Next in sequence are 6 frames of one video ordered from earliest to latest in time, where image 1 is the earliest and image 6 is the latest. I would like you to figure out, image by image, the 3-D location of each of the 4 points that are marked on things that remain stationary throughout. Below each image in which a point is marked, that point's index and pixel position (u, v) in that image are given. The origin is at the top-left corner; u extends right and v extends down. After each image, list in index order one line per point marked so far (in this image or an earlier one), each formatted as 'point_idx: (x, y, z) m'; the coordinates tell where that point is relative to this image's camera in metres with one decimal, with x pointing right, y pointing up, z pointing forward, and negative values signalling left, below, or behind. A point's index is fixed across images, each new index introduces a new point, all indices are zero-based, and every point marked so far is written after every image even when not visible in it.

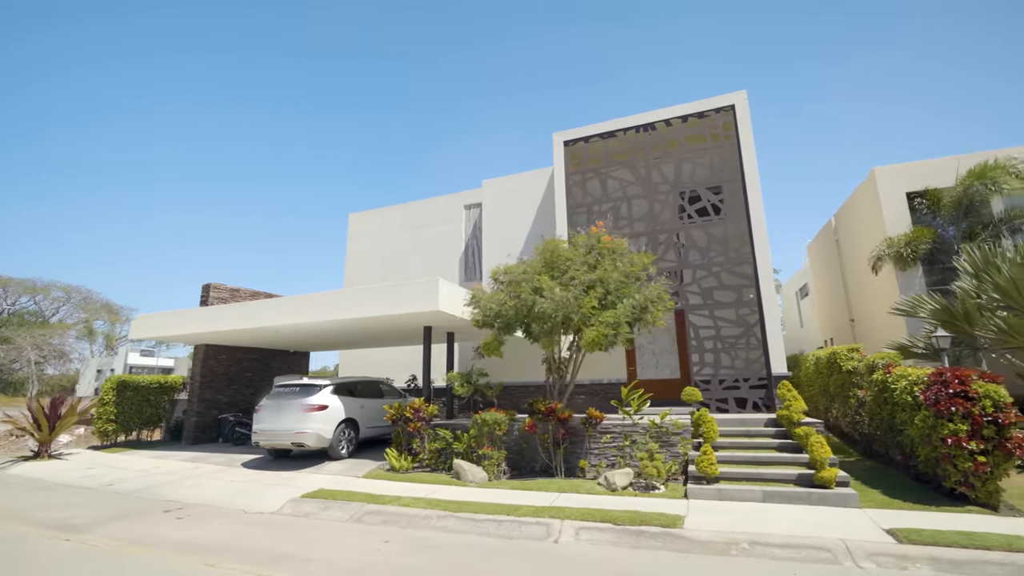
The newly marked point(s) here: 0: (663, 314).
0: (+2.9, -0.6, +9.4) m
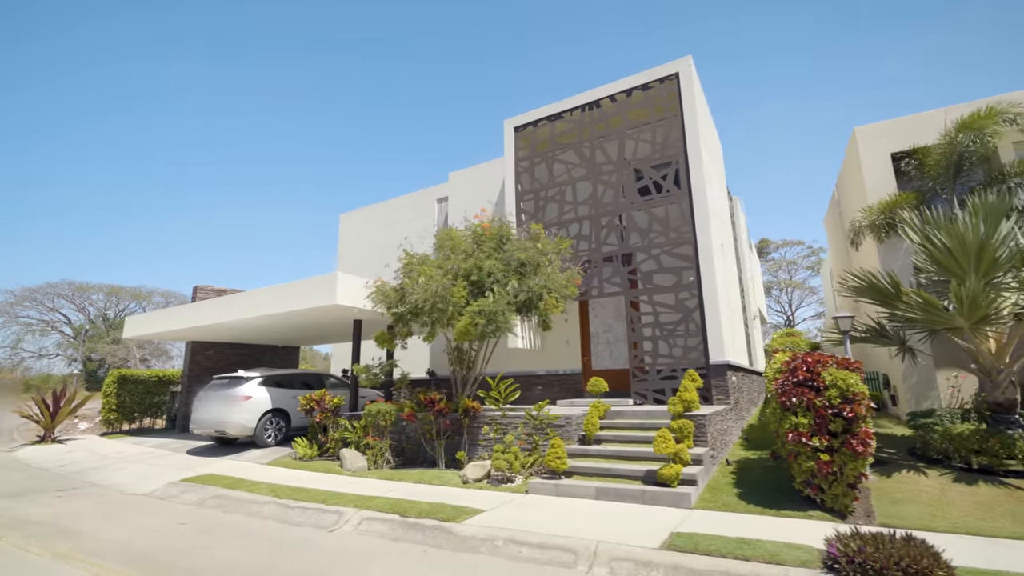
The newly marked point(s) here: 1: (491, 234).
0: (+0.9, -0.3, +9.0) m
1: (-0.5, +1.0, +8.9) m
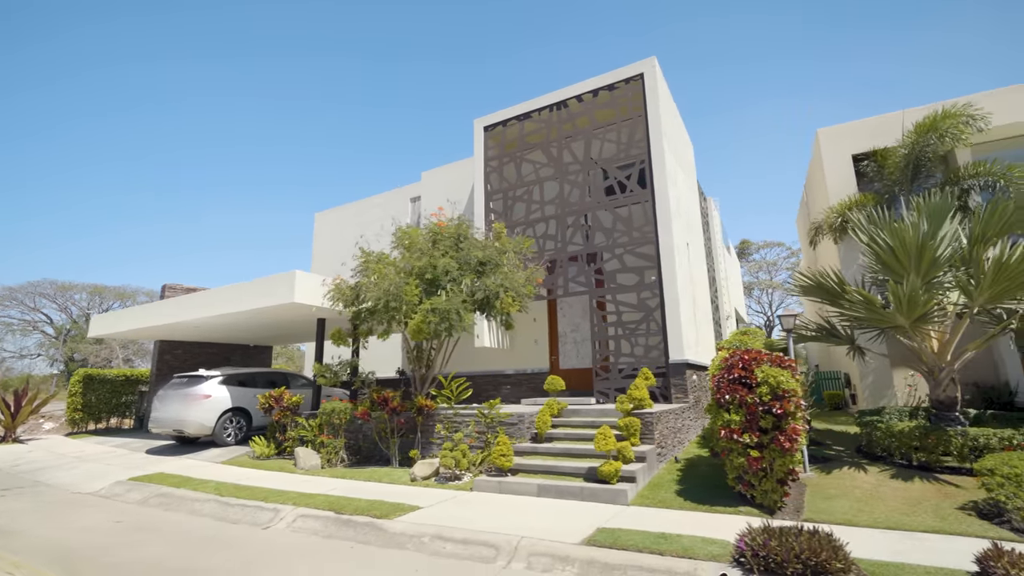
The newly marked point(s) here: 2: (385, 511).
0: (+0.2, -0.3, +9.0) m
1: (-1.3, +1.1, +8.9) m
2: (-1.4, -2.5, +5.4) m
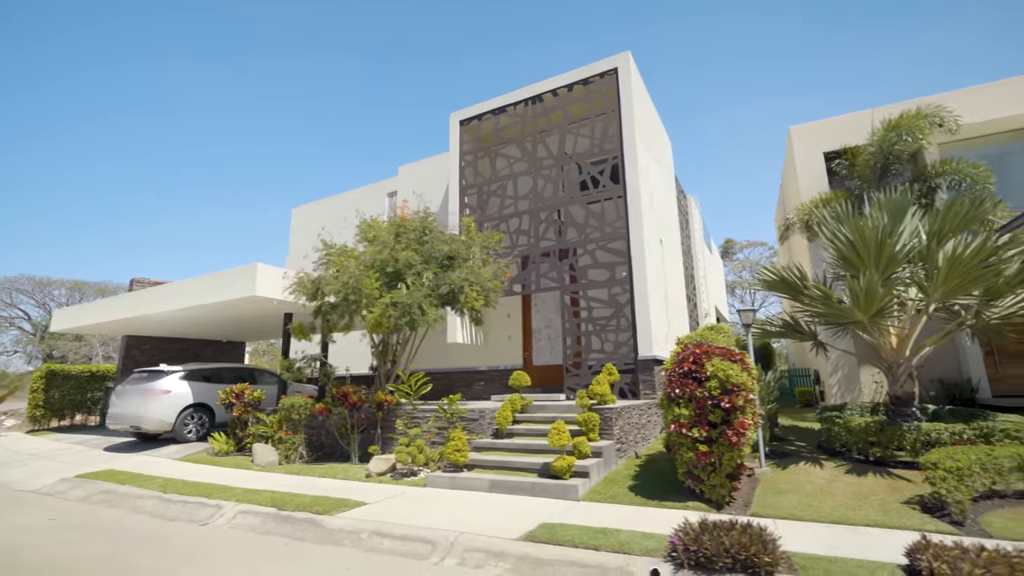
0: (-0.5, -0.2, +8.9) m
1: (-1.9, +1.2, +8.8) m
2: (-2.0, -2.4, +5.3) m
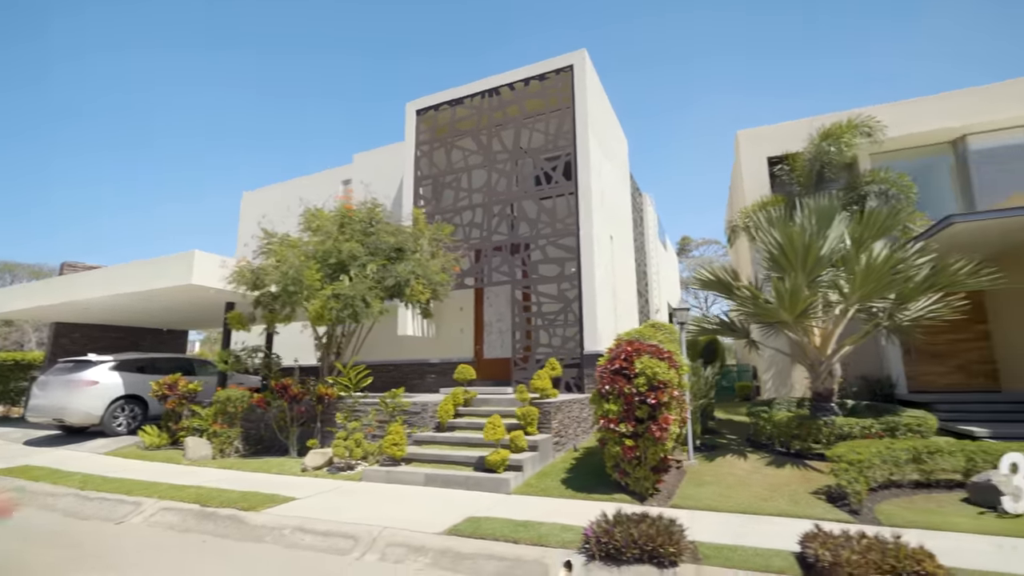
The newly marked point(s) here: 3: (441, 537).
0: (-1.5, -0.1, +8.8) m
1: (-2.8, +1.3, +8.6) m
2: (-2.8, -2.3, +5.2) m
3: (-0.6, -2.2, +4.2) m
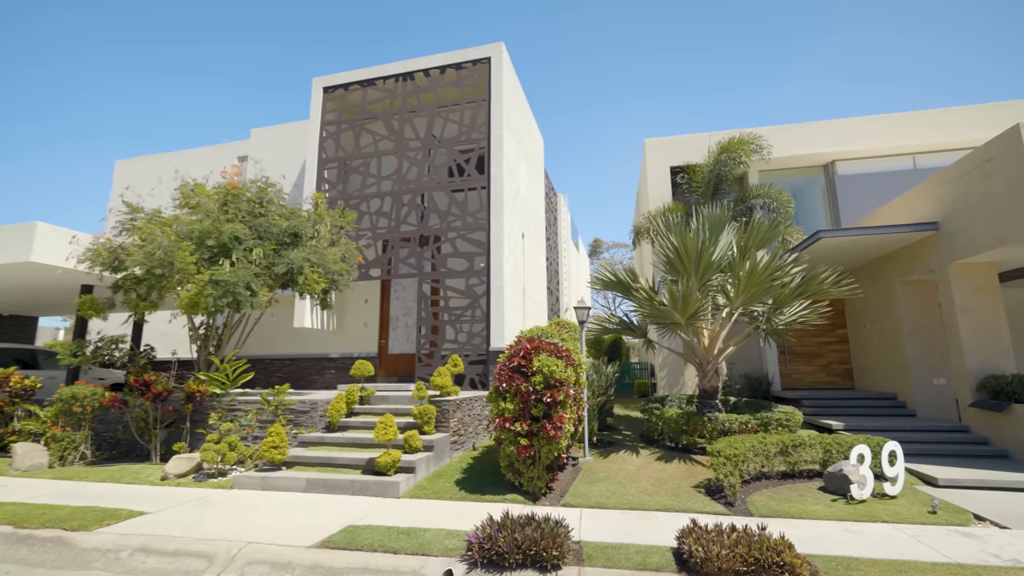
0: (-3.1, +0.1, +8.2) m
1: (-4.4, +1.5, +7.8) m
2: (-3.9, -2.1, +4.4) m
3: (-1.6, -2.1, +3.9) m
